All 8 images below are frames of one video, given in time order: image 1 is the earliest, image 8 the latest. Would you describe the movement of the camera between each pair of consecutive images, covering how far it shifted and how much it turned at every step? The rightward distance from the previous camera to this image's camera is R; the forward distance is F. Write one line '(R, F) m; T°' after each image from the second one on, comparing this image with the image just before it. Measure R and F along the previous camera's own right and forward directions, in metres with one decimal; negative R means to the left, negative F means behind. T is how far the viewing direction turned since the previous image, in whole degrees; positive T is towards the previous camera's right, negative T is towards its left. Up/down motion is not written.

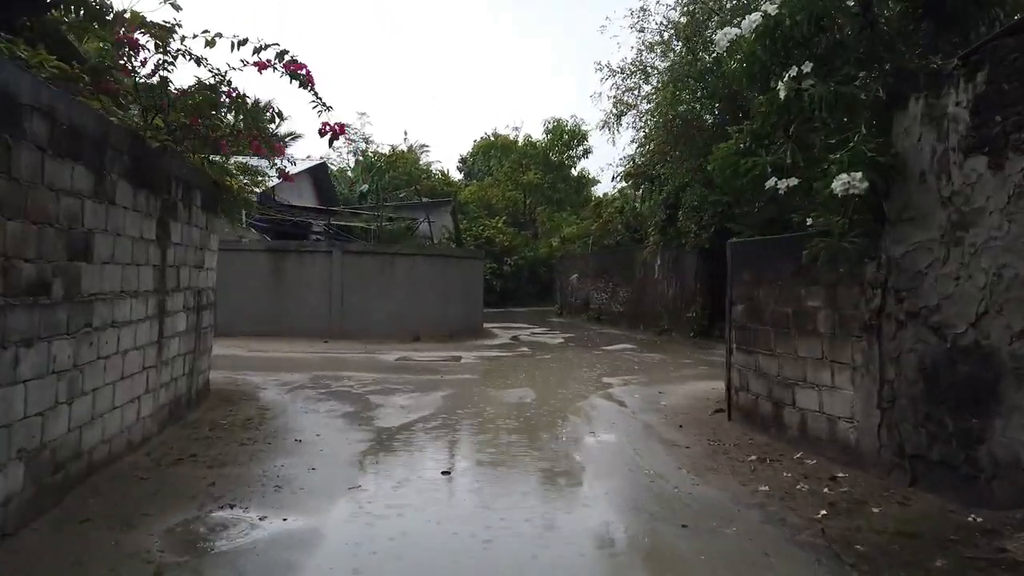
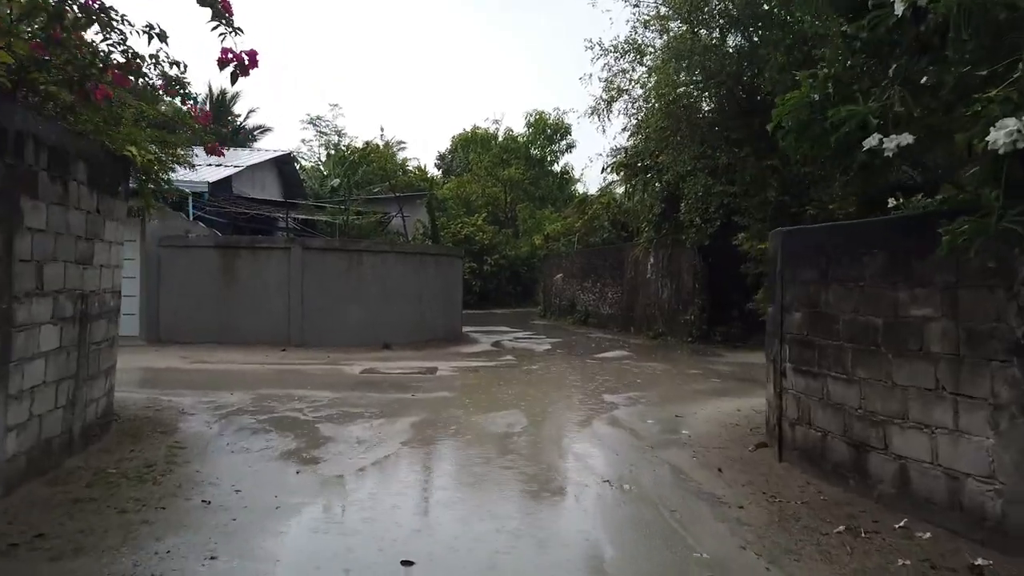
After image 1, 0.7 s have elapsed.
(-0.1, +1.6) m; +2°
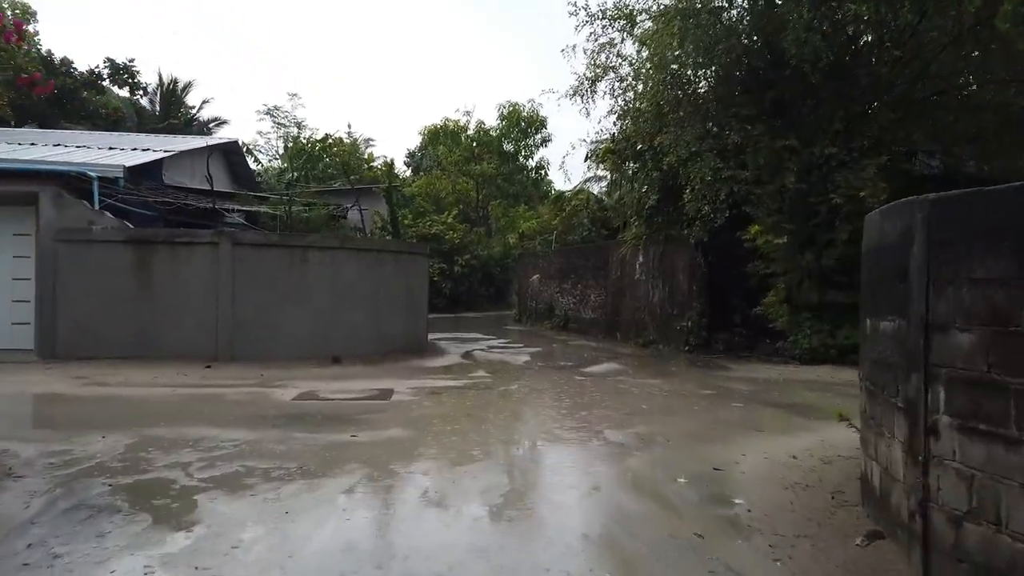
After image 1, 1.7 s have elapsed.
(0.0, +2.2) m; +2°
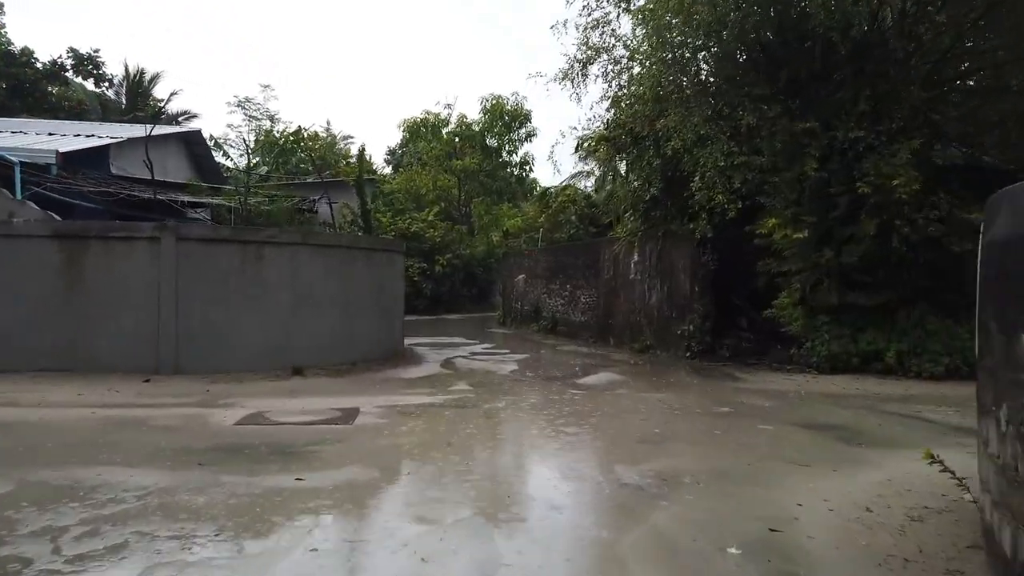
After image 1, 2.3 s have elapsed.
(0.0, +1.4) m; +1°
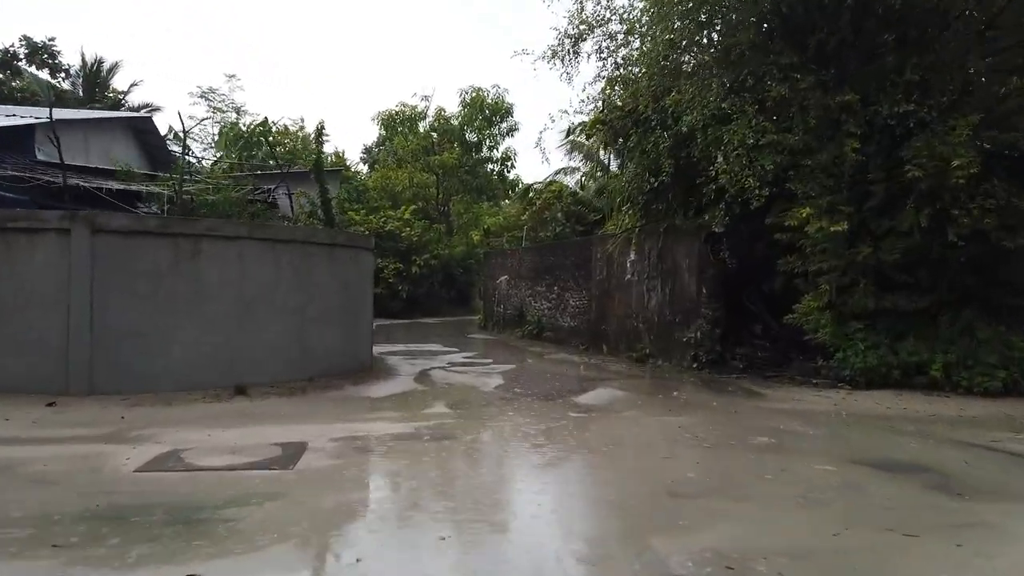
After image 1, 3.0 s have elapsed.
(-0.1, +1.6) m; +2°
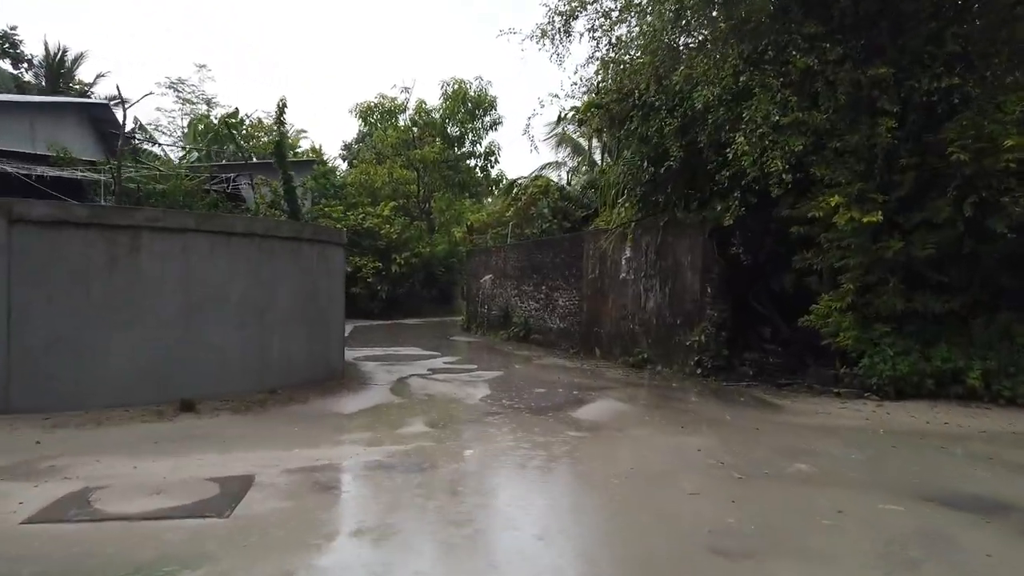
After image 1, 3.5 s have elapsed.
(-0.1, +1.1) m; +1°
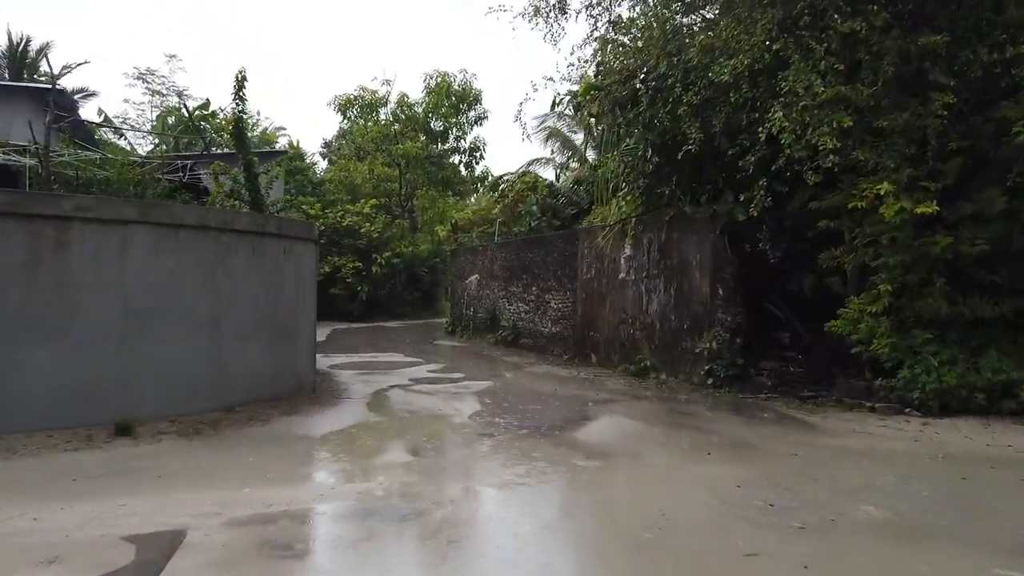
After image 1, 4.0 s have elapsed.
(-0.1, +1.1) m; +1°
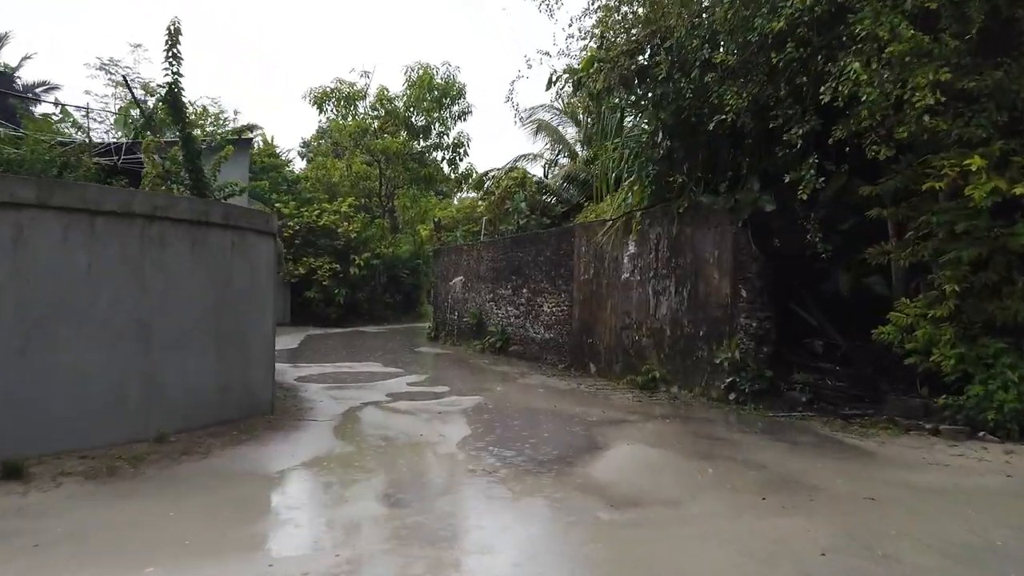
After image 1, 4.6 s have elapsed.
(-0.1, +1.4) m; +1°
